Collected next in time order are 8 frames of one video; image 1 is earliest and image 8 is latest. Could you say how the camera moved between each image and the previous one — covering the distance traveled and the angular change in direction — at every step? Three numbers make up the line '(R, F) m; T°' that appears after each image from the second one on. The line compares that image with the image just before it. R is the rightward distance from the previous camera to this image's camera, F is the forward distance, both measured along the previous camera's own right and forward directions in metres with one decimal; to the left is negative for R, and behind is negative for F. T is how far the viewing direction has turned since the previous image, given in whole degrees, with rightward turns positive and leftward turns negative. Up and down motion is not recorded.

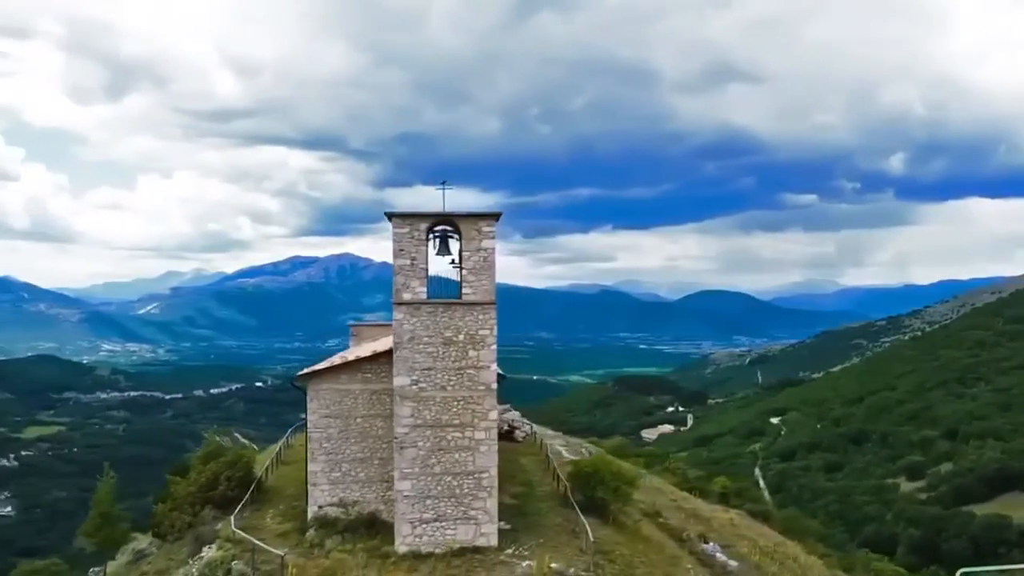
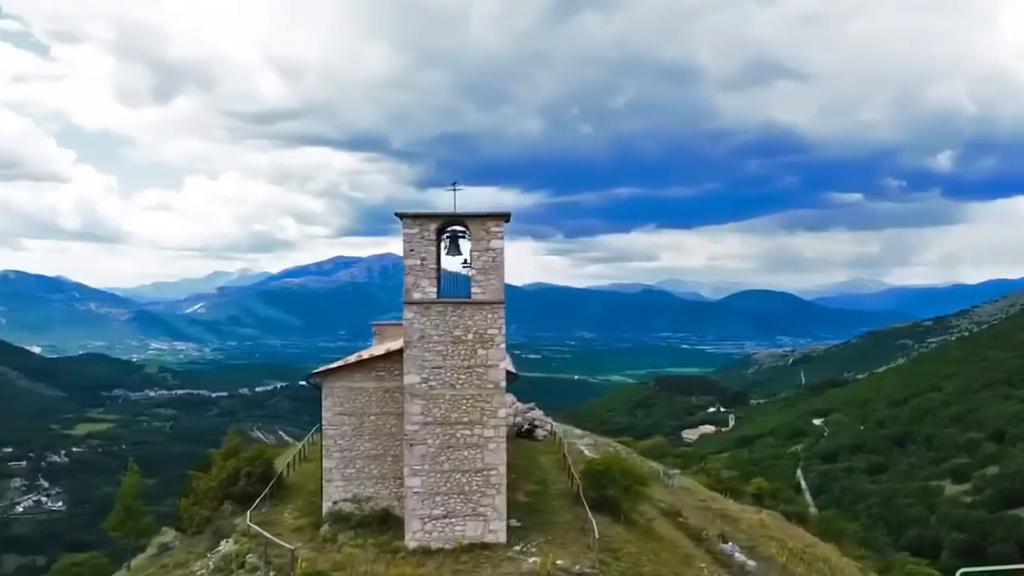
(+0.6, -0.2) m; -2°
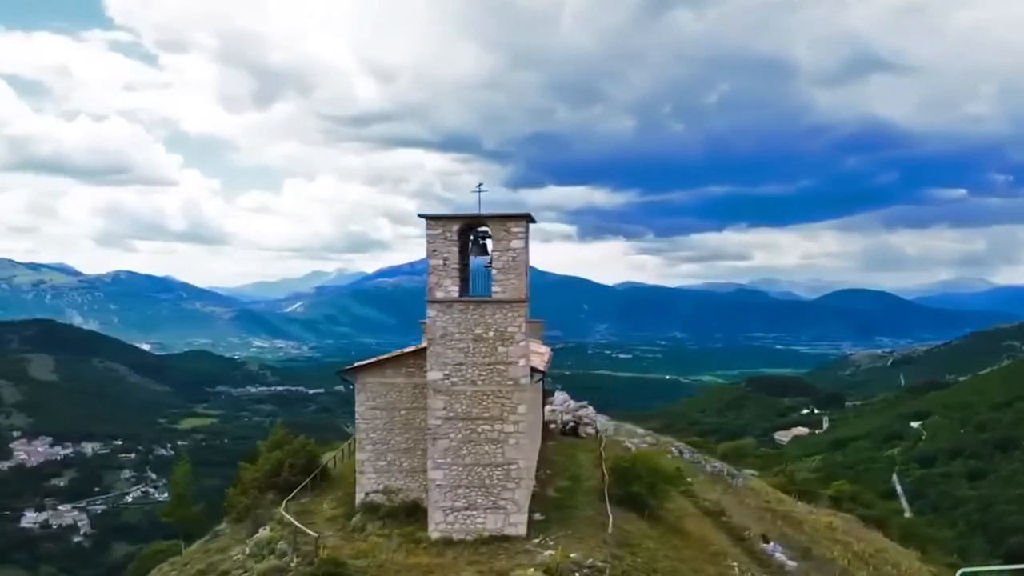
(+1.3, -0.4) m; -5°
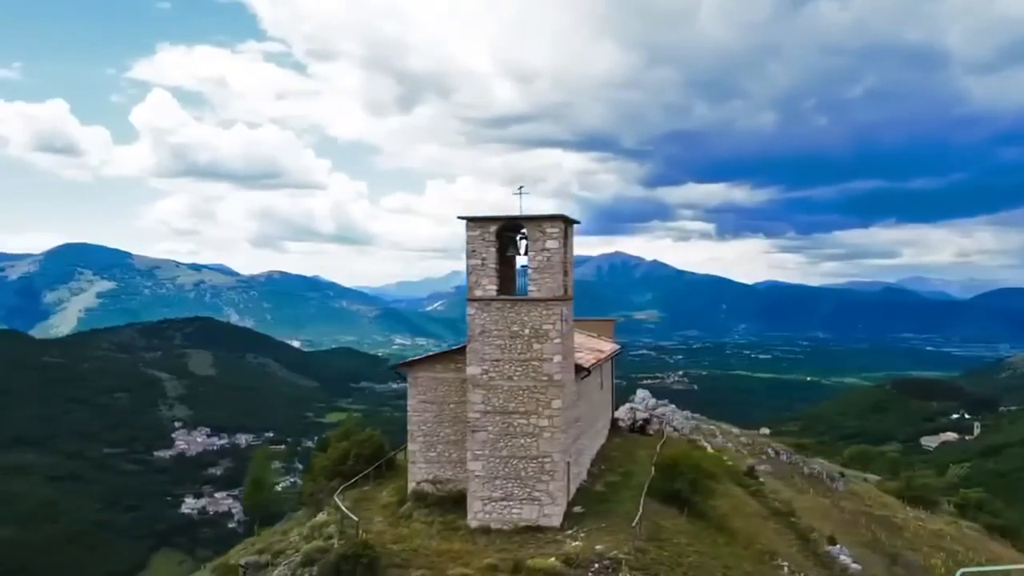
(+1.9, -0.5) m; -8°
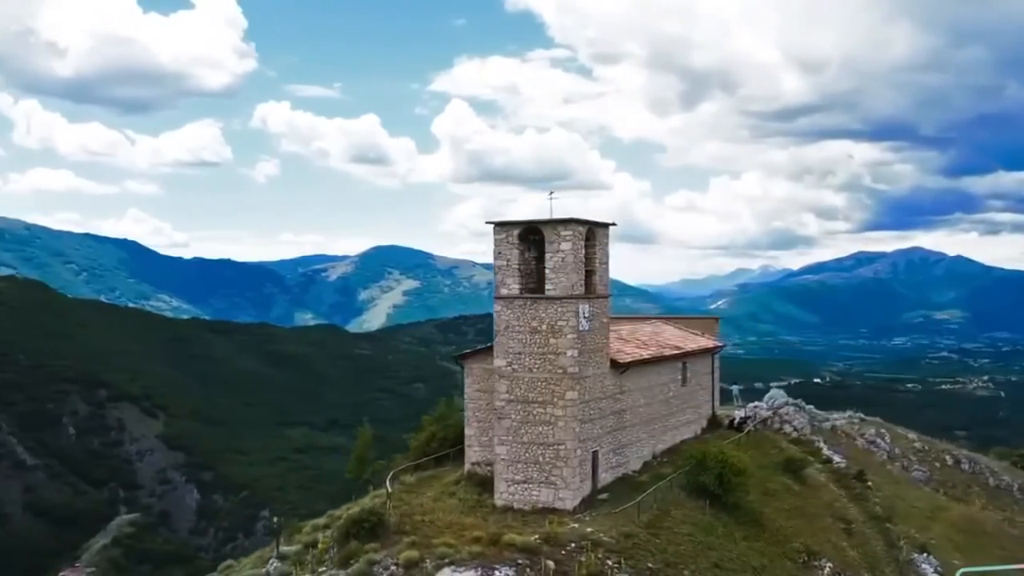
(+5.3, -0.7) m; -17°
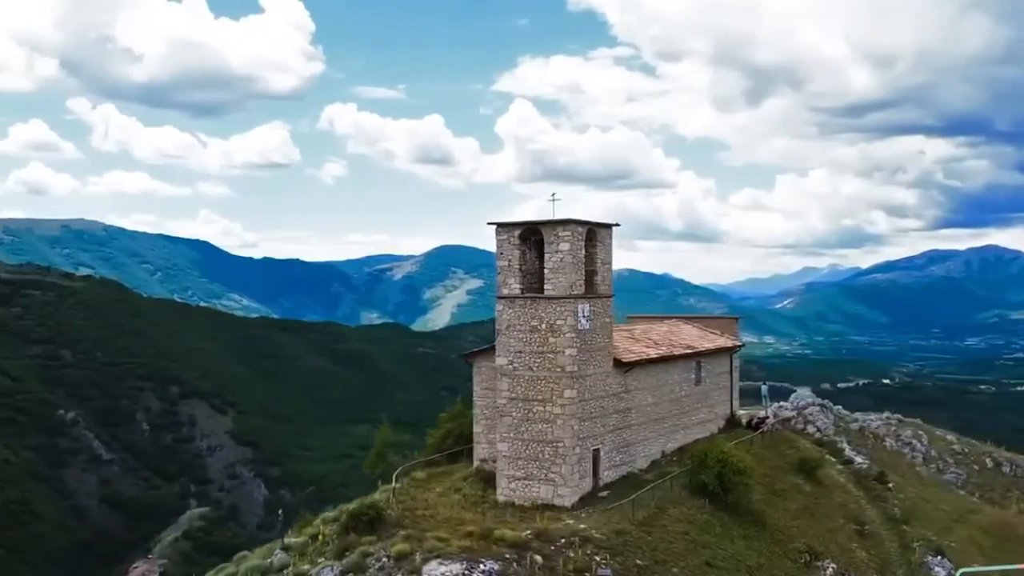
(+1.3, -0.3) m; -4°
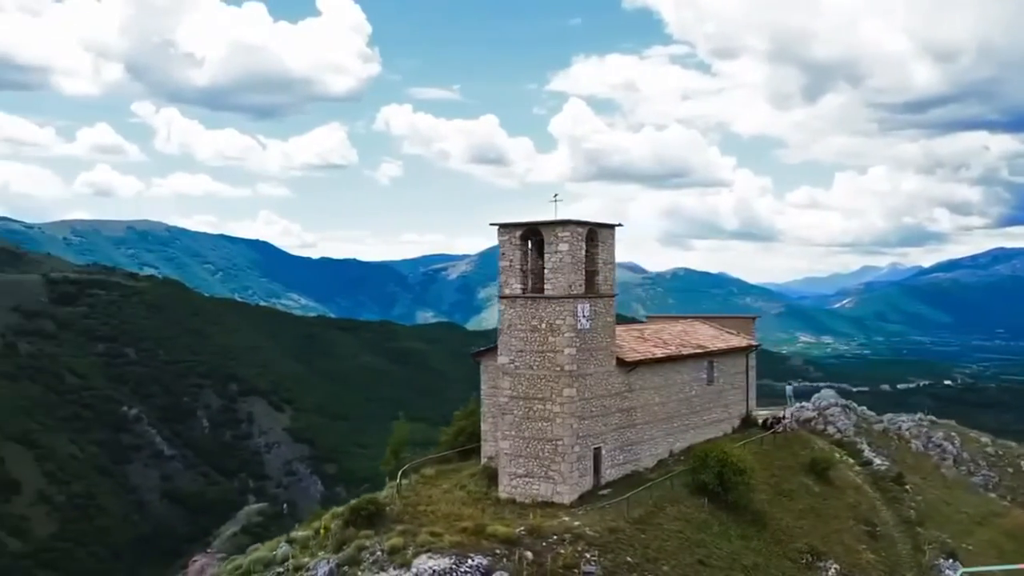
(+1.1, -0.2) m; -3°
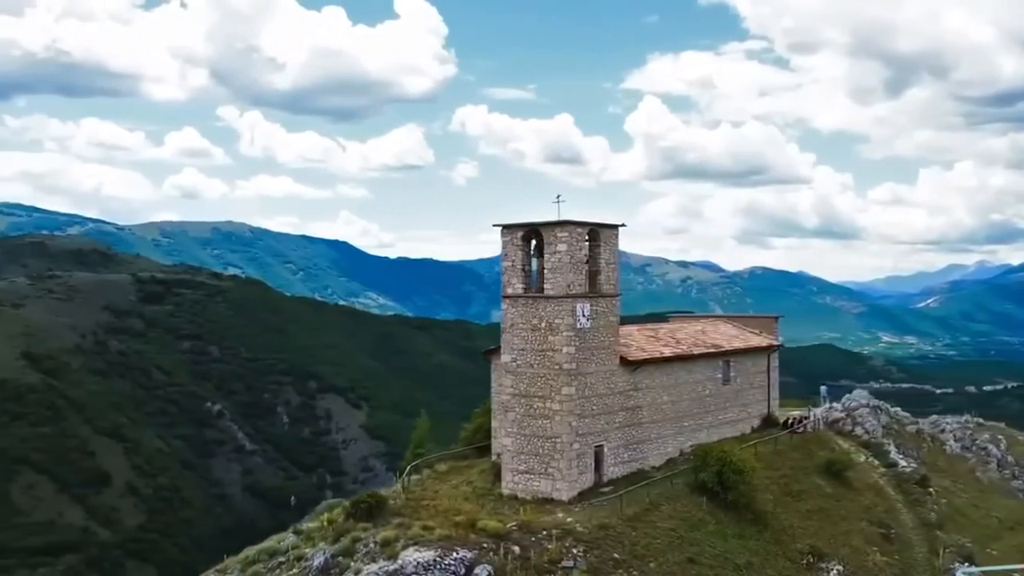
(+1.6, -0.3) m; -5°
